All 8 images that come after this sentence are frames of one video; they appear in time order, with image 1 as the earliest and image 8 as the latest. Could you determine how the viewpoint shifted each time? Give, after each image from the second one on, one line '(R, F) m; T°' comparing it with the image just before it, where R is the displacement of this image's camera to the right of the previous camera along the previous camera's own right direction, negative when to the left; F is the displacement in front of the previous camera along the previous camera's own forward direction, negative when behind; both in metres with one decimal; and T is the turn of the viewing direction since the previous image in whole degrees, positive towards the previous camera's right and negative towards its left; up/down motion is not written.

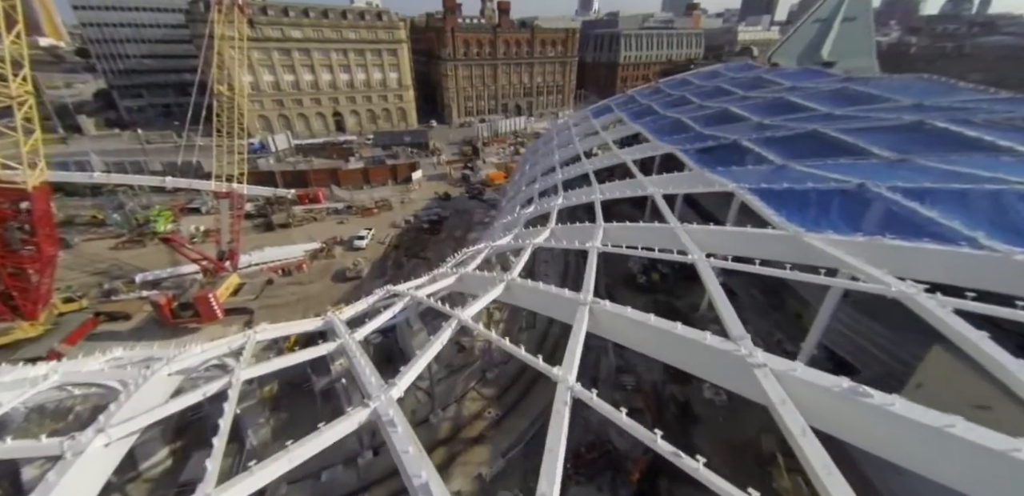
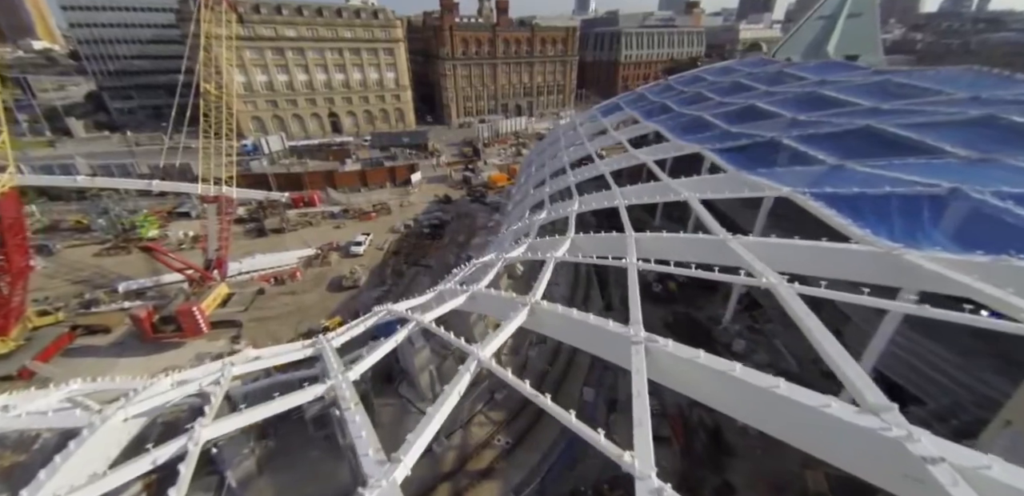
(-0.5, +1.4) m; 0°
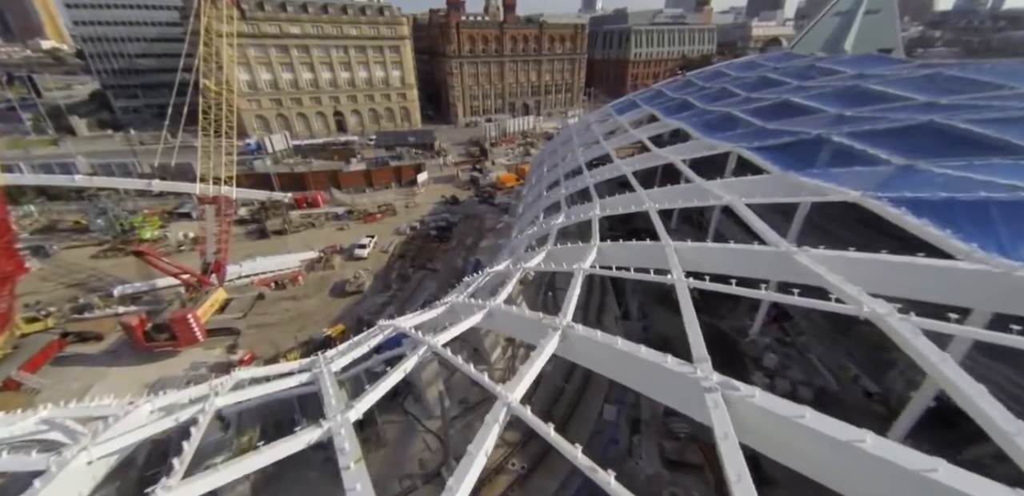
(-0.4, +1.1) m; -1°
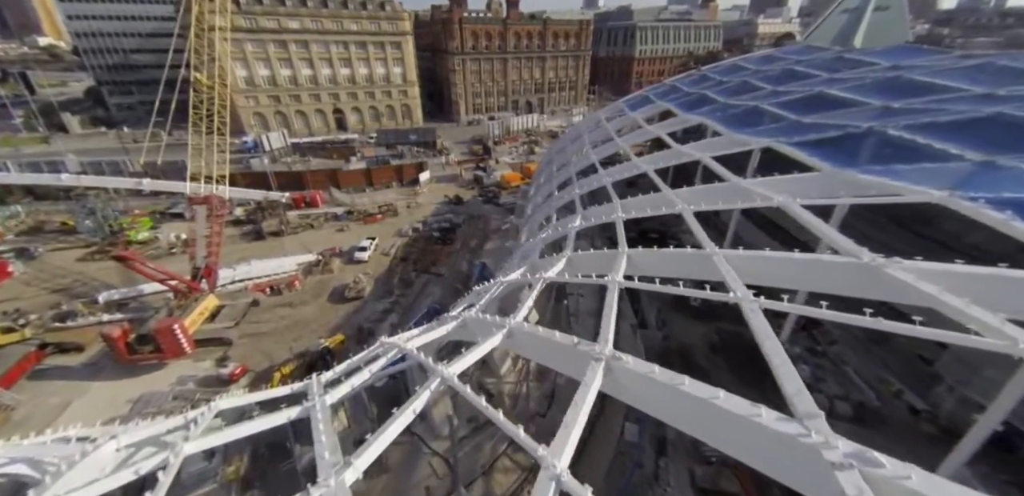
(-0.5, +1.2) m; 0°
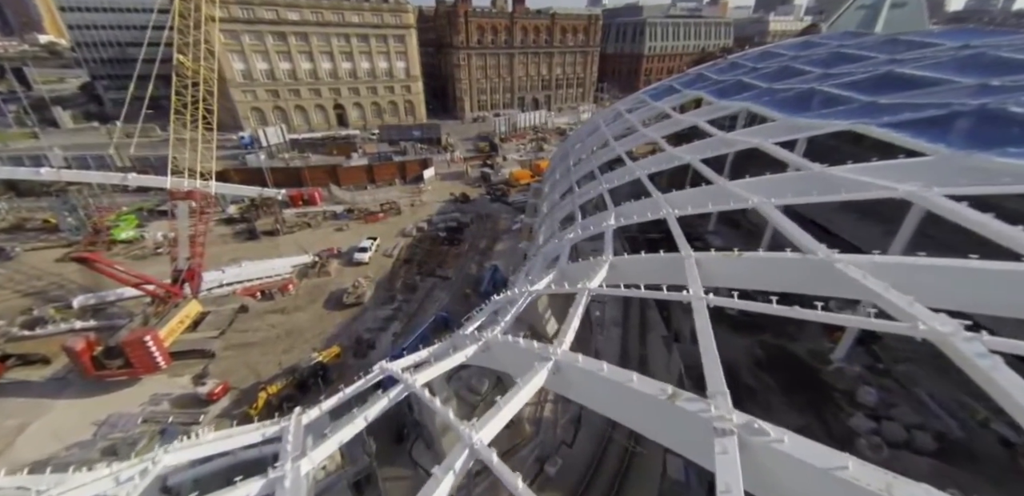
(-0.7, +1.9) m; 0°
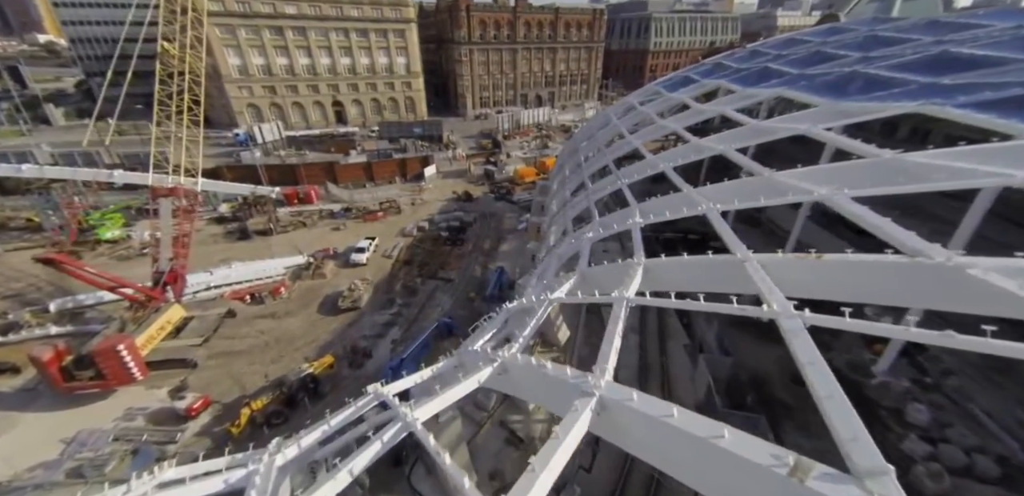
(-0.3, +1.3) m; 0°
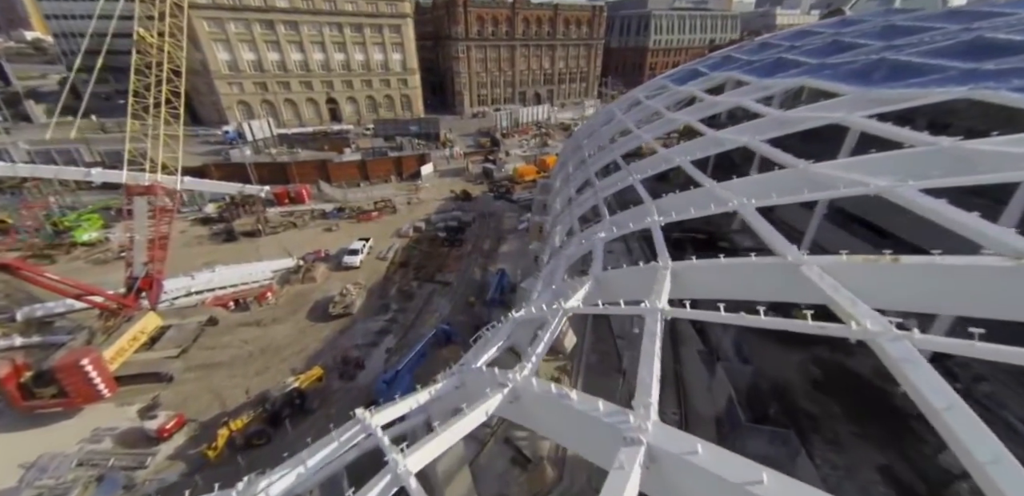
(-0.2, +1.0) m; 0°
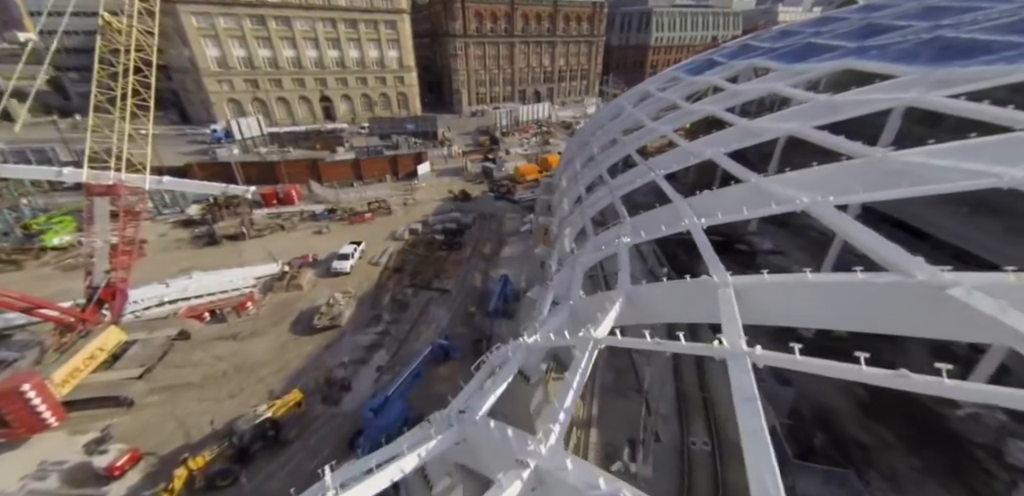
(-0.2, +1.4) m; 0°
